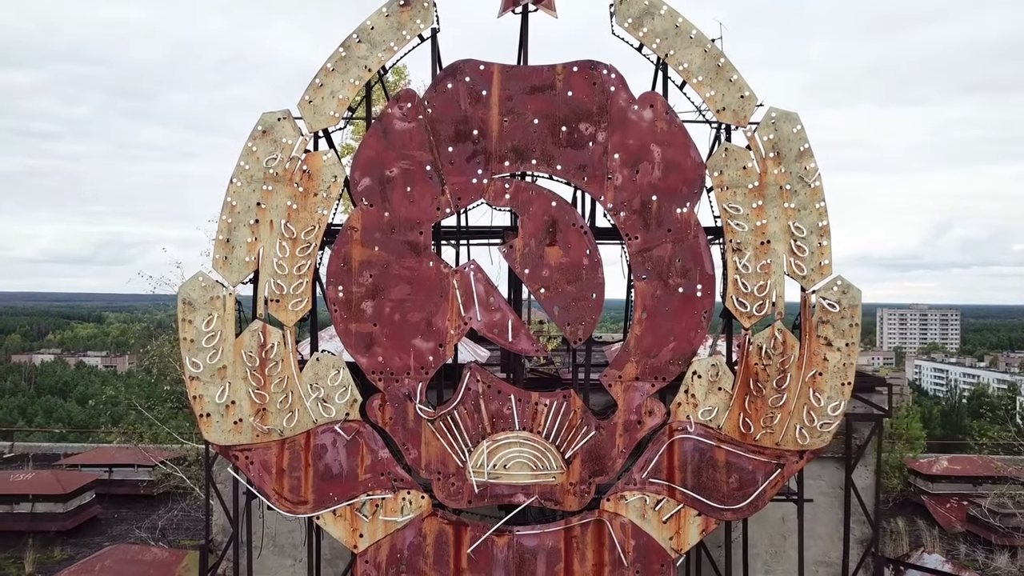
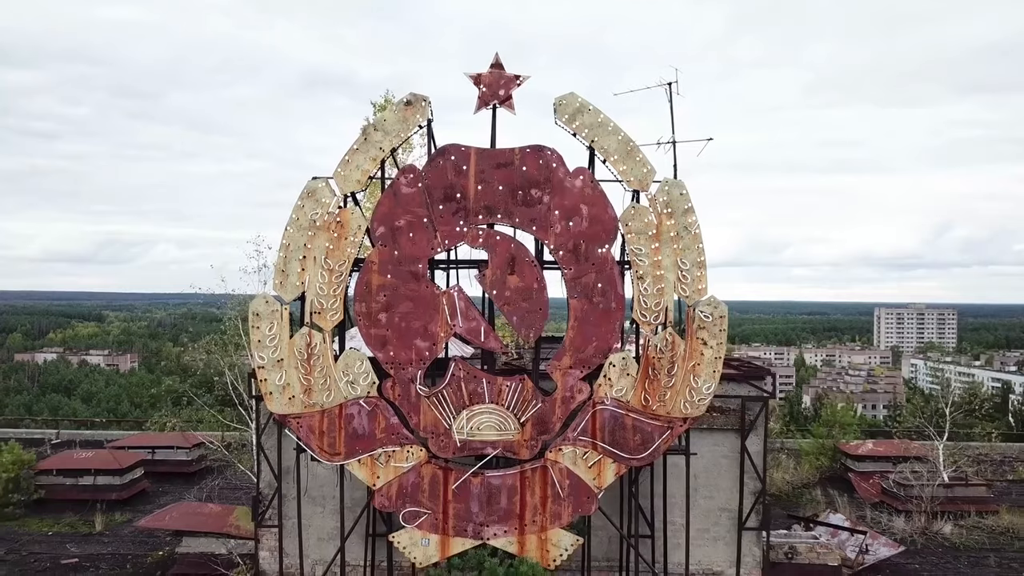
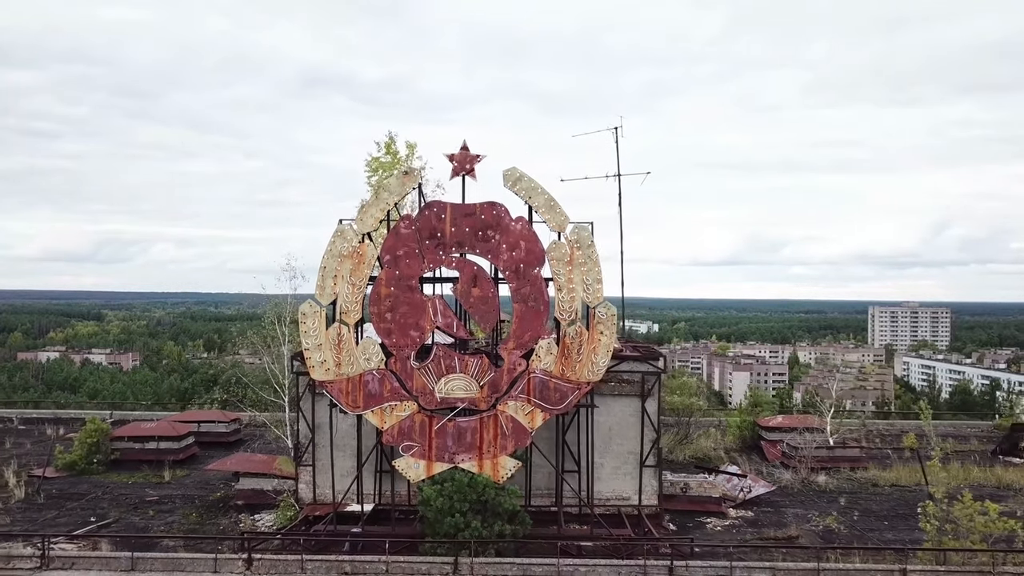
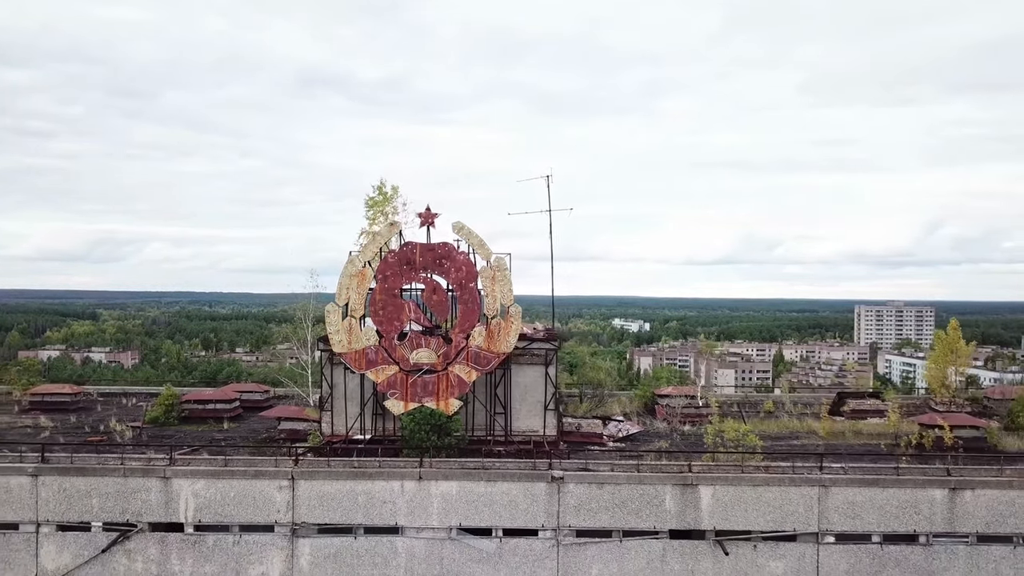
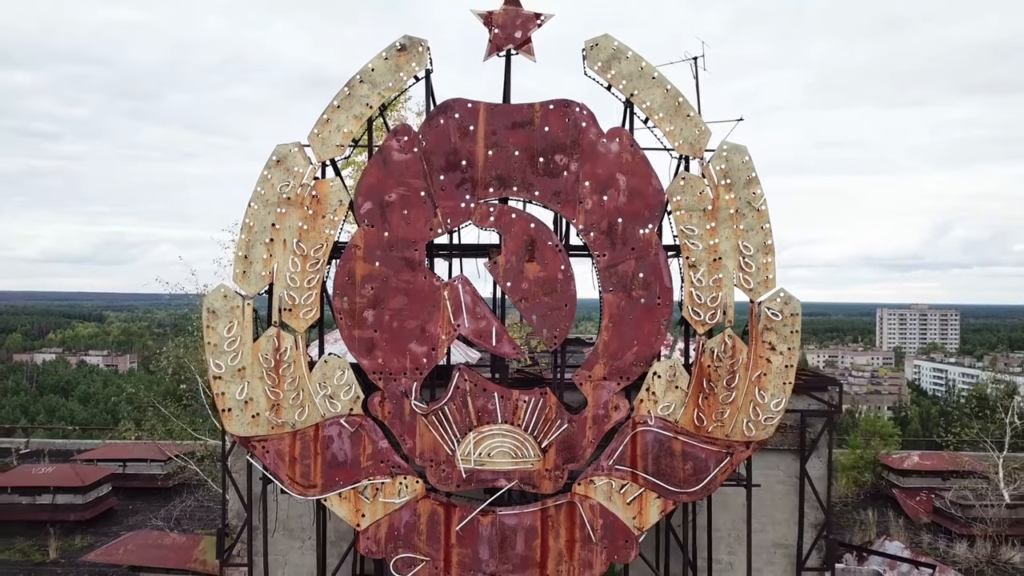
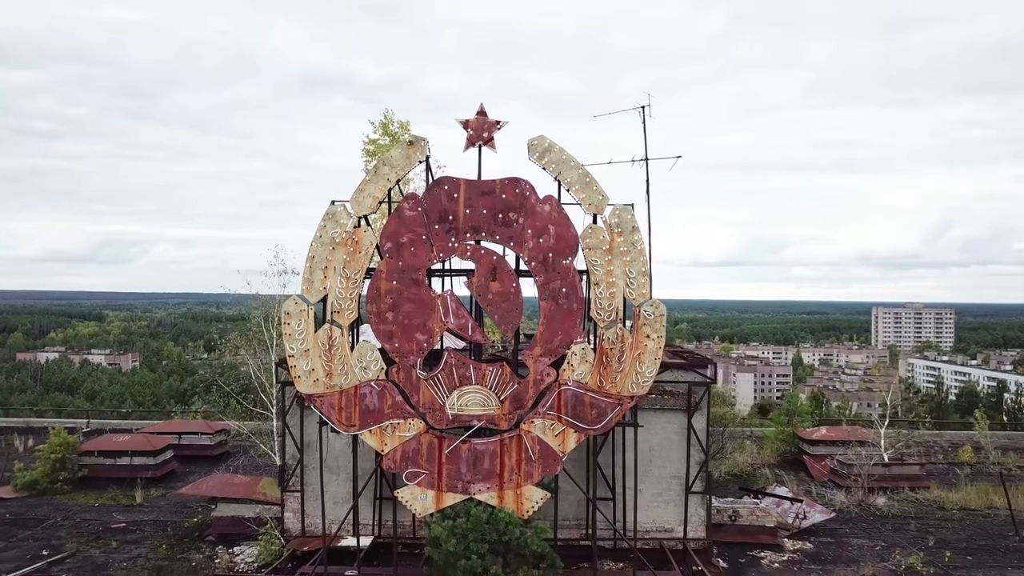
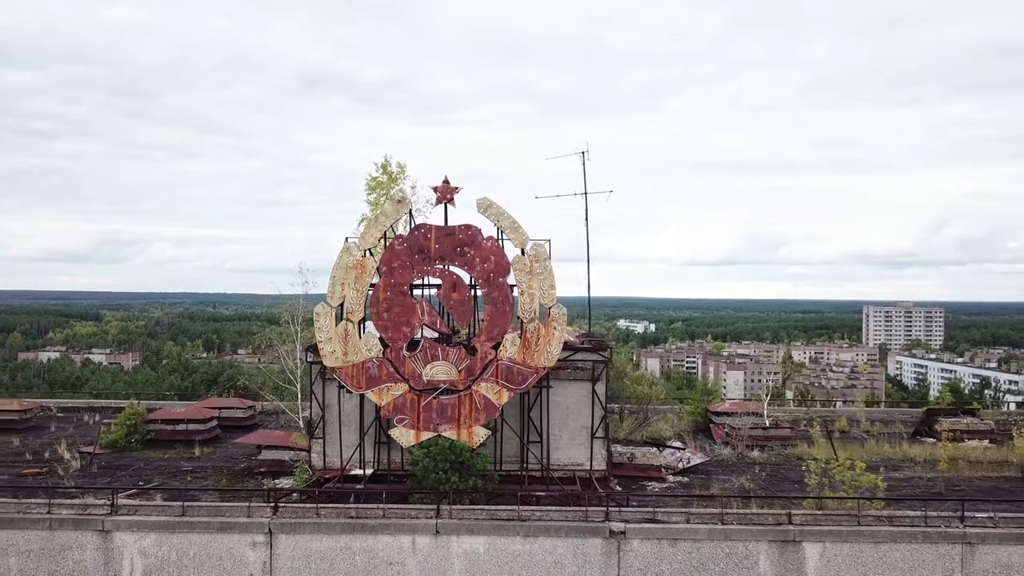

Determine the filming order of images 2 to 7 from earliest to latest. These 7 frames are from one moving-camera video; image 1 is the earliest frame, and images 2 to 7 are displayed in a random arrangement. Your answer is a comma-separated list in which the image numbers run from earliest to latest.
5, 2, 6, 3, 7, 4
